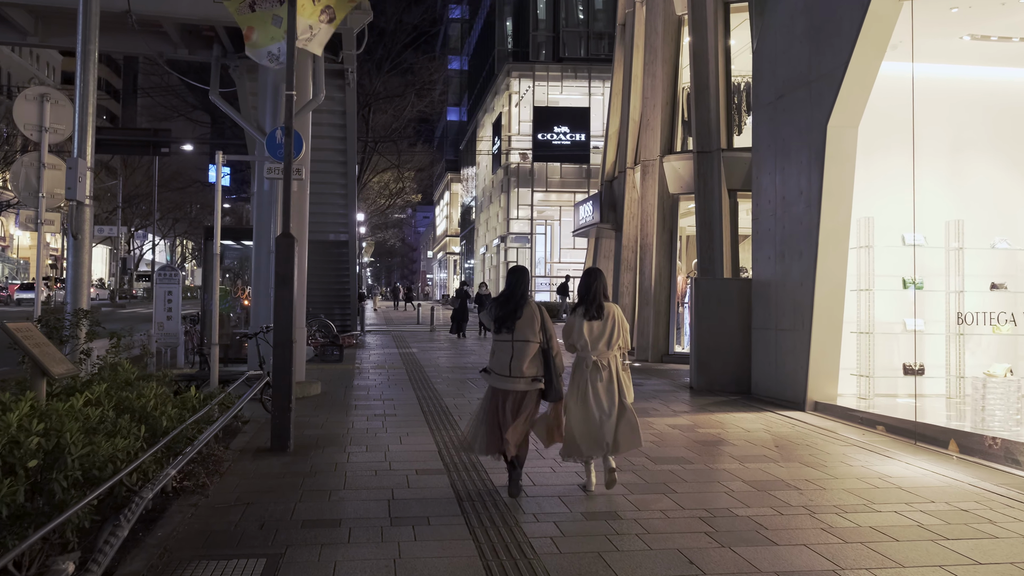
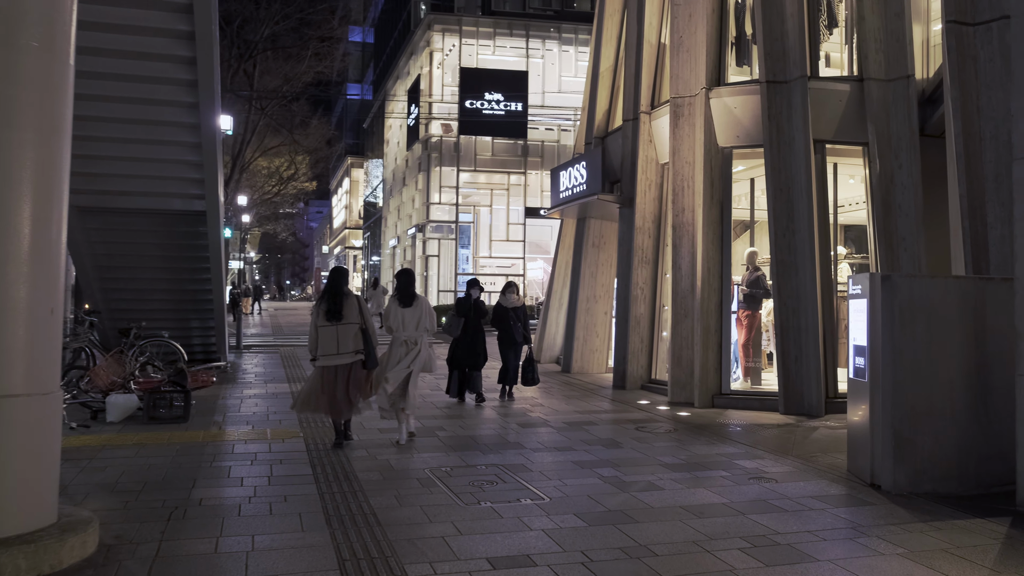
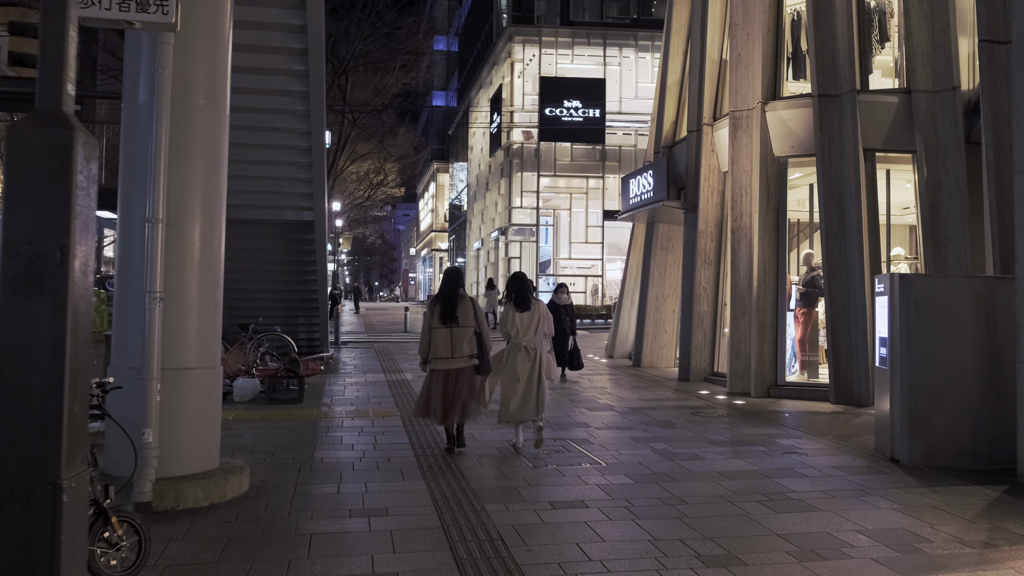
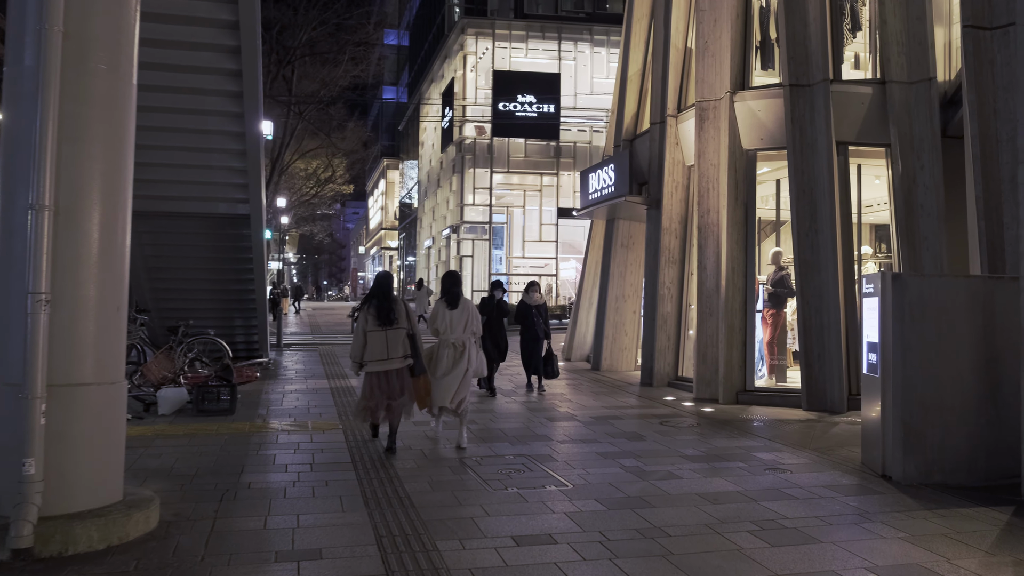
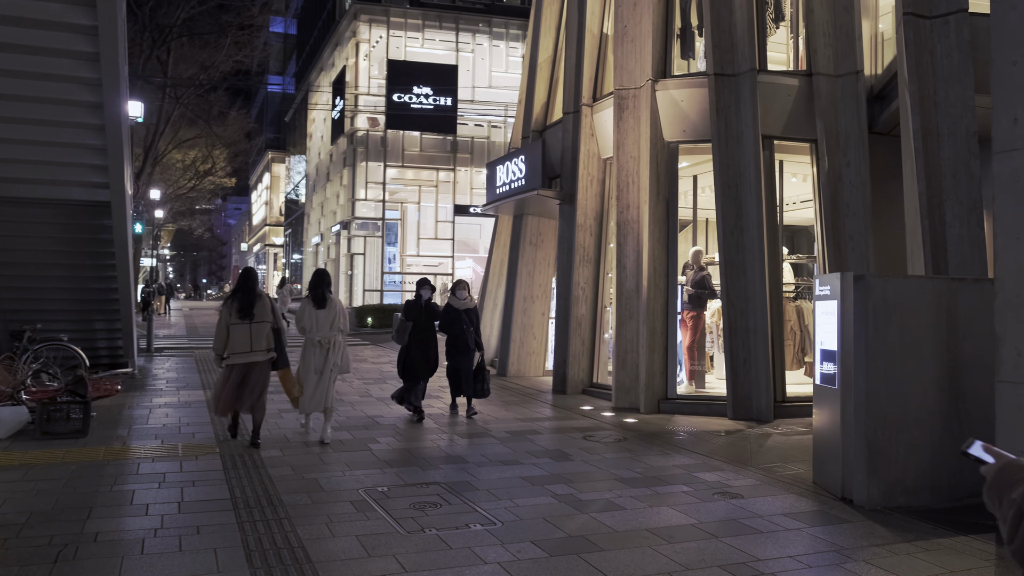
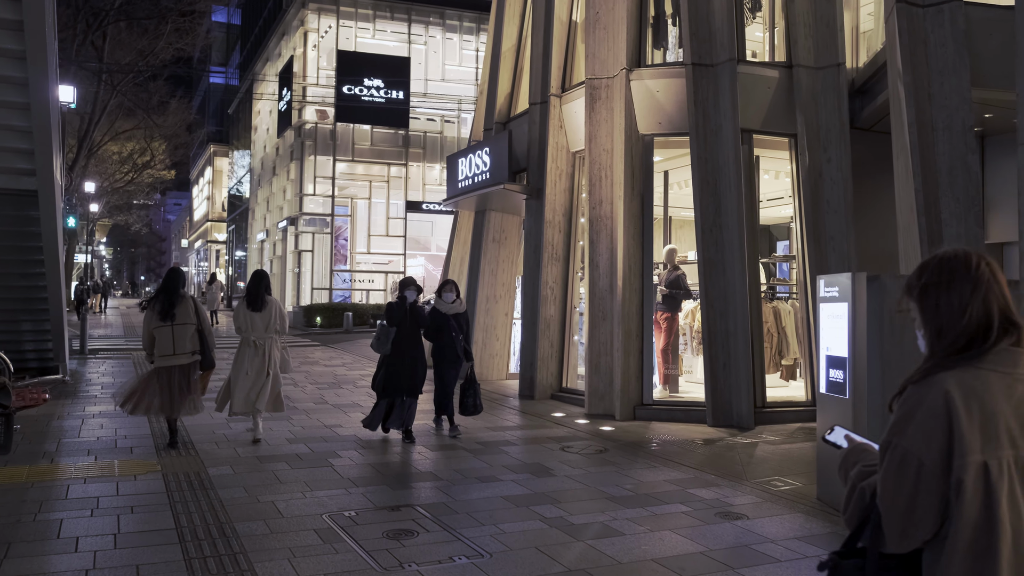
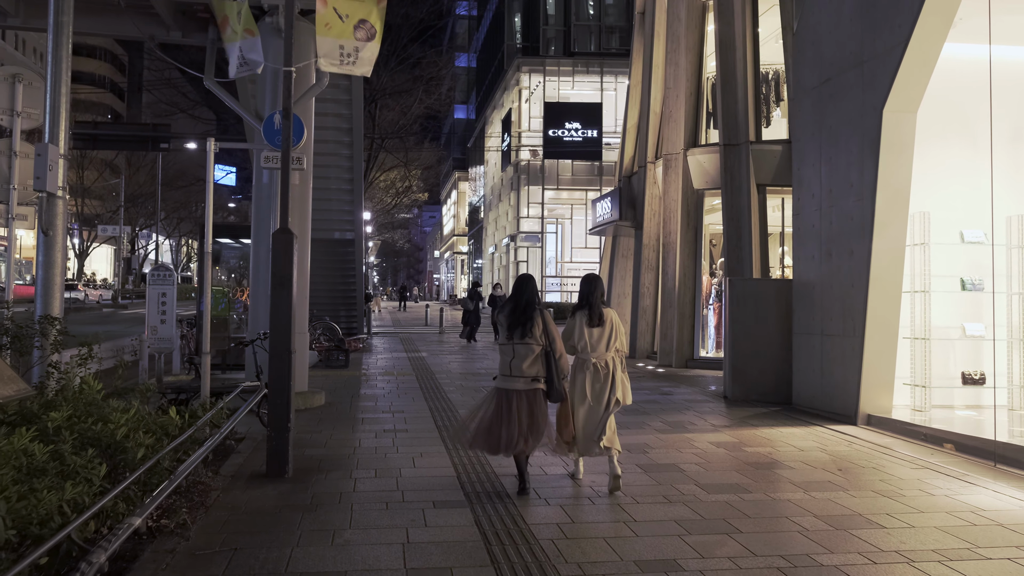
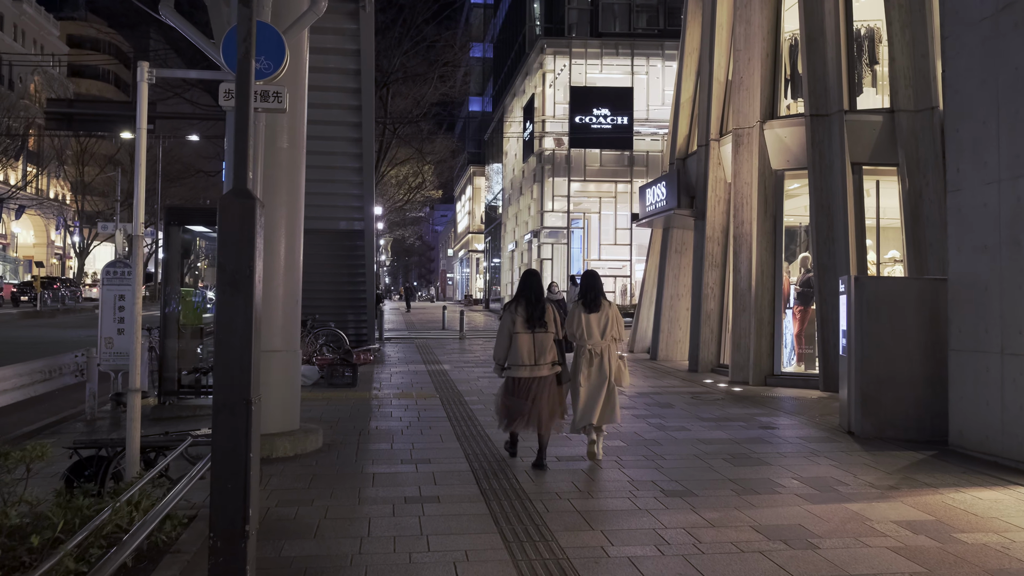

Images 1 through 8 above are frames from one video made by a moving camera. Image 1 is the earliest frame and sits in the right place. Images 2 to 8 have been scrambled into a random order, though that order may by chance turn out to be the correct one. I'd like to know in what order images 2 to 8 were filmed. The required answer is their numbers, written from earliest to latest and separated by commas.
7, 8, 3, 4, 2, 5, 6
